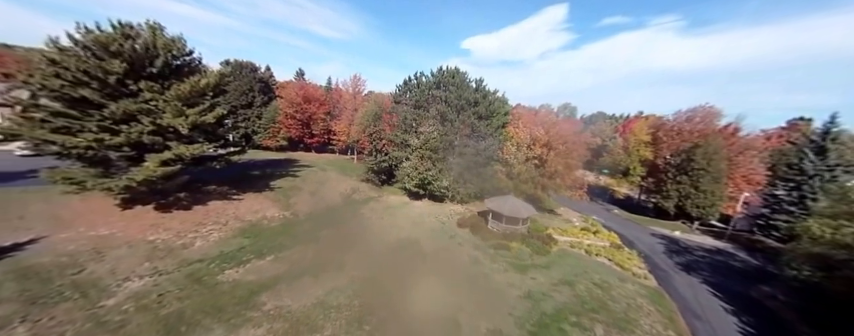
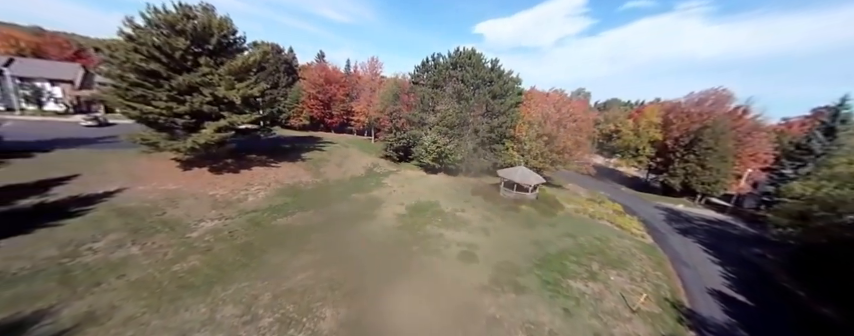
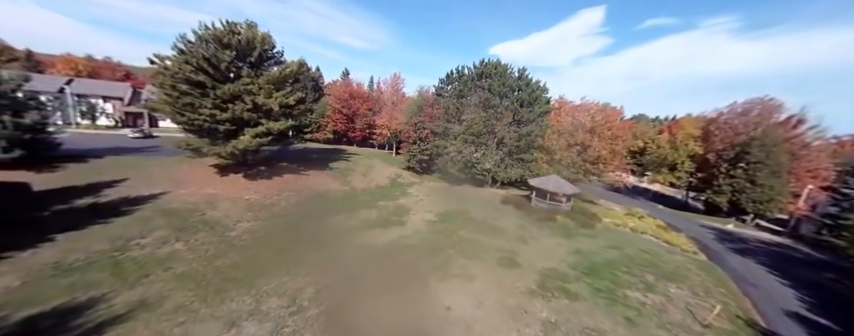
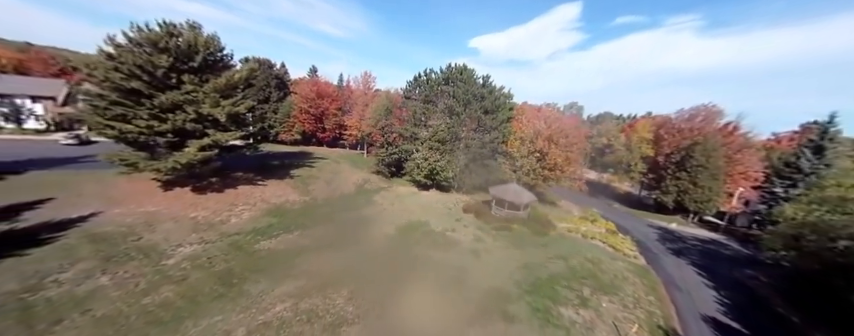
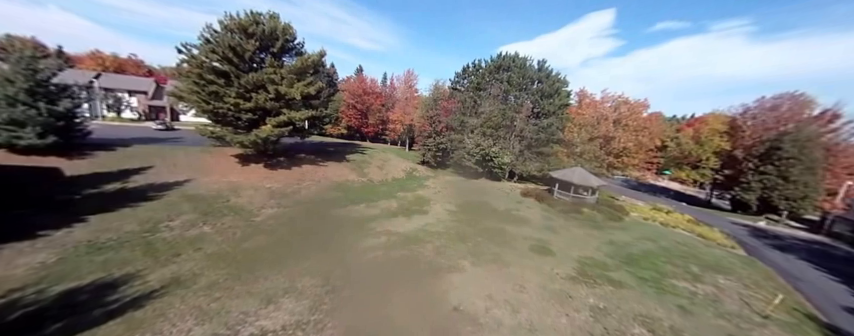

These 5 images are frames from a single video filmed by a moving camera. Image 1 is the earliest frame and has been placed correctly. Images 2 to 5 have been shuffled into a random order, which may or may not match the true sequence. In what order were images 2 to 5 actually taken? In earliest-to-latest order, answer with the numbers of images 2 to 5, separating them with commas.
4, 2, 3, 5
